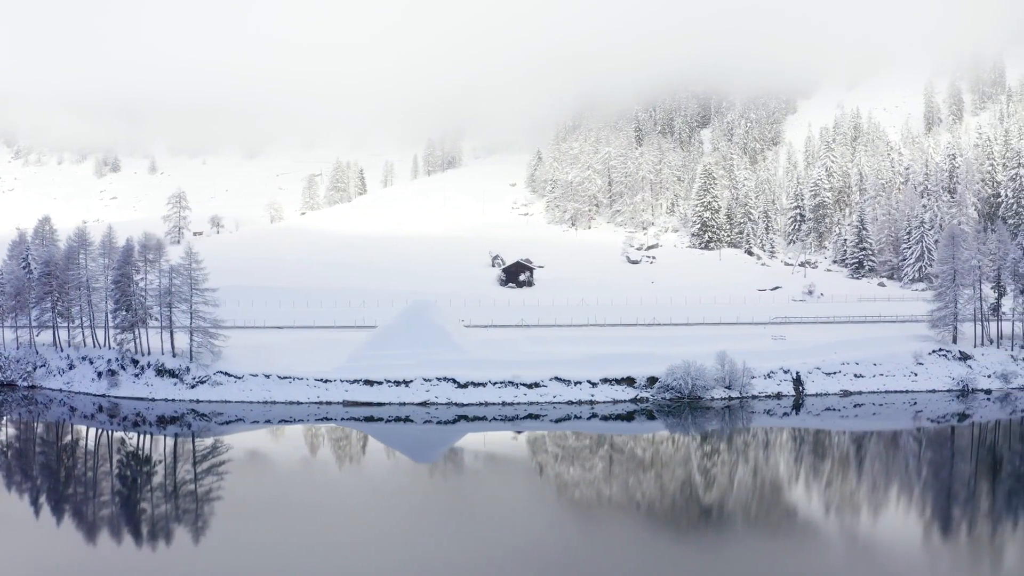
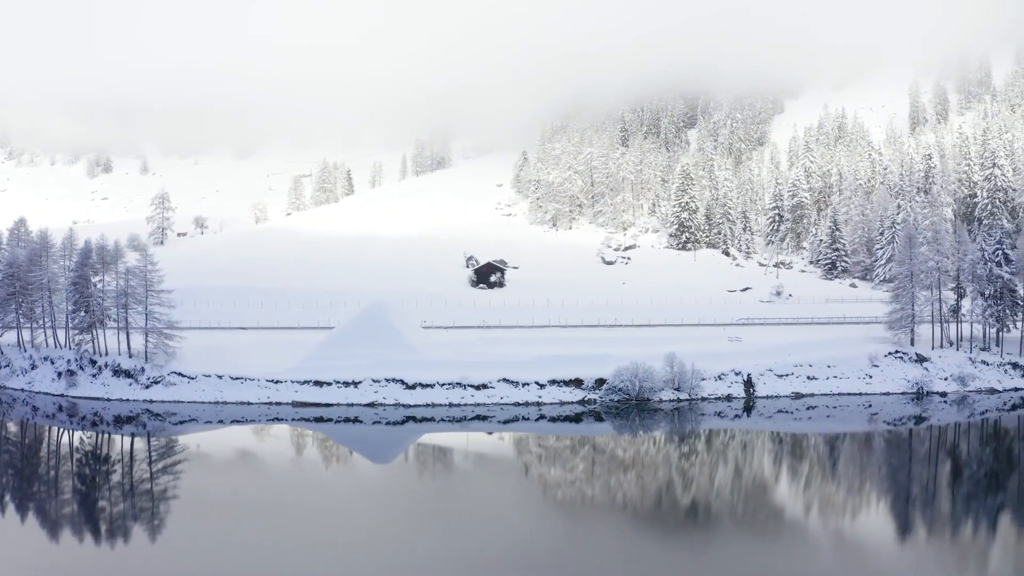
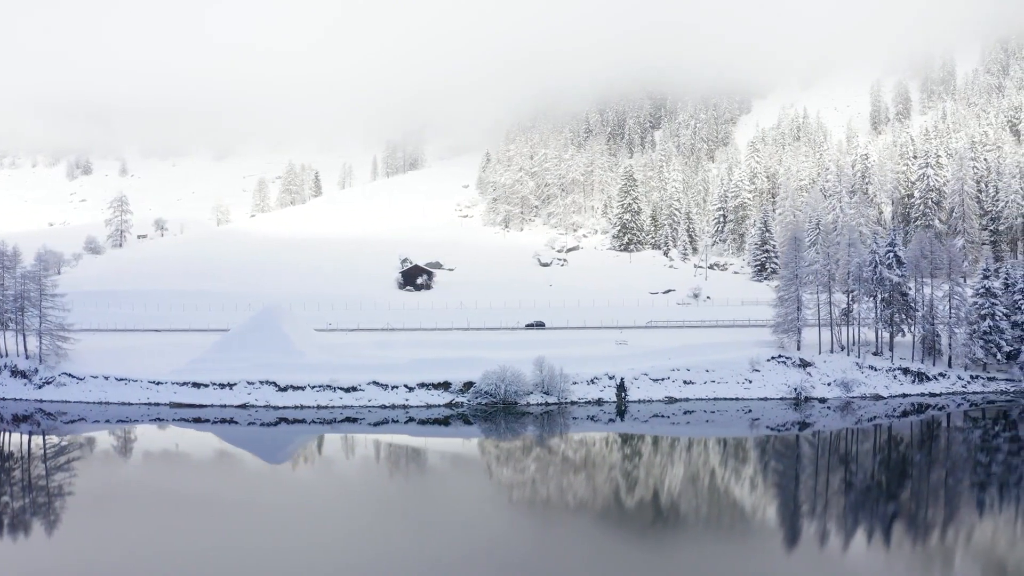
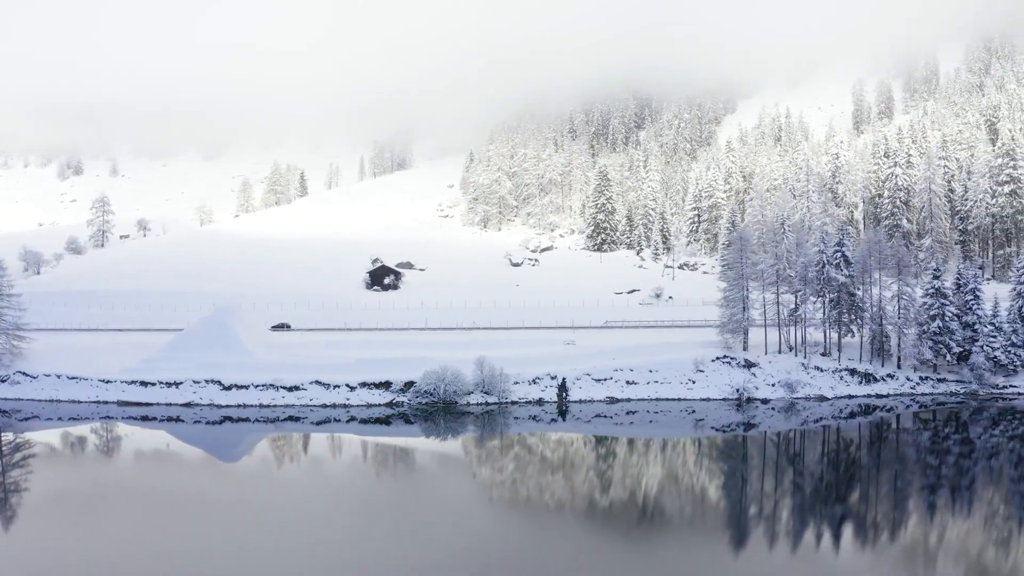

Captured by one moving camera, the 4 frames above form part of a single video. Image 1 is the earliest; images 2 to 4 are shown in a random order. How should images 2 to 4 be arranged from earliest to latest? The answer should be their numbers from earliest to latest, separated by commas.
2, 3, 4
